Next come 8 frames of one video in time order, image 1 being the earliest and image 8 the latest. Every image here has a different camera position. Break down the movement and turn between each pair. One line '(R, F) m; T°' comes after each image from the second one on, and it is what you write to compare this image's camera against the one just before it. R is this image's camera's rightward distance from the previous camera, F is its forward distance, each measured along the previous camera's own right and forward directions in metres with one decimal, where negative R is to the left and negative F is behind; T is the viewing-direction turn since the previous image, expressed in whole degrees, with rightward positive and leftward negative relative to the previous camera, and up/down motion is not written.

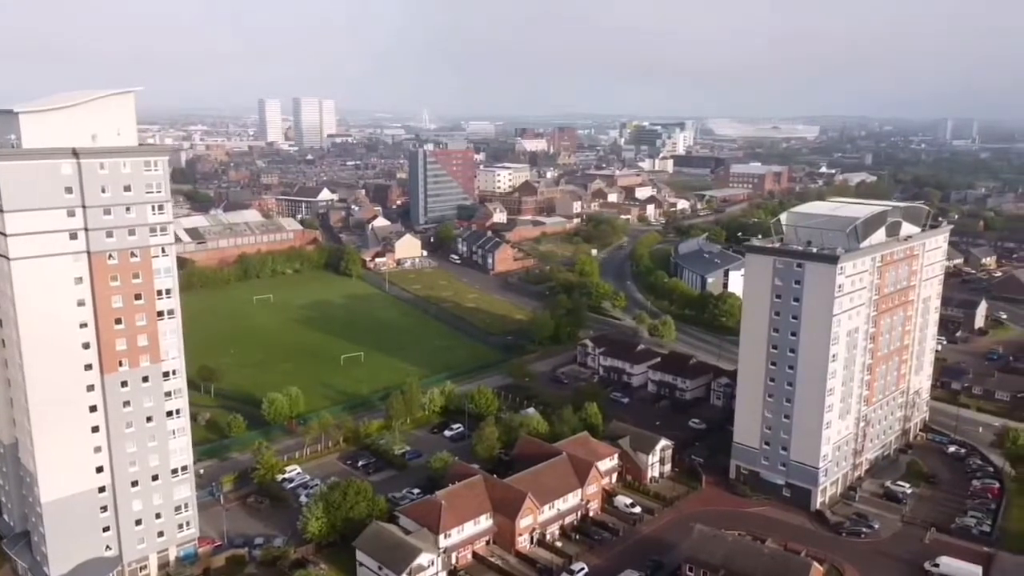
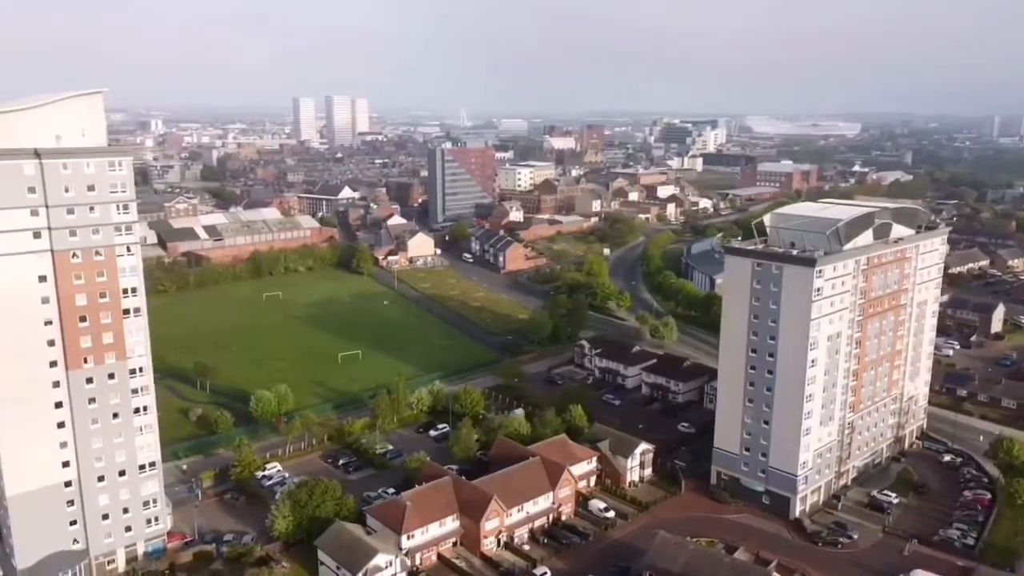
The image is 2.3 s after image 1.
(+2.2, +0.2) m; -3°
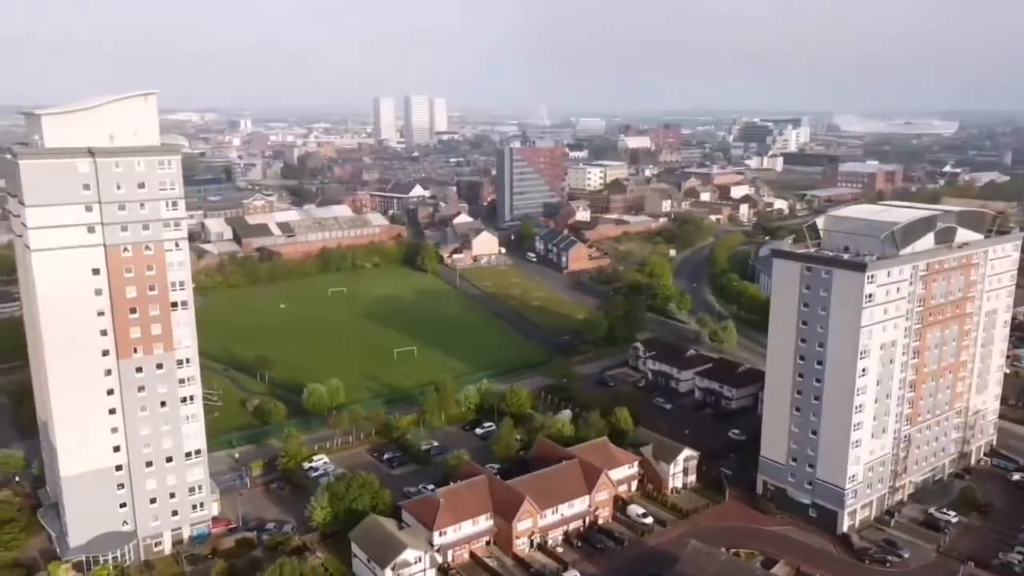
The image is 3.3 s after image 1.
(+1.3, +0.2) m; -6°
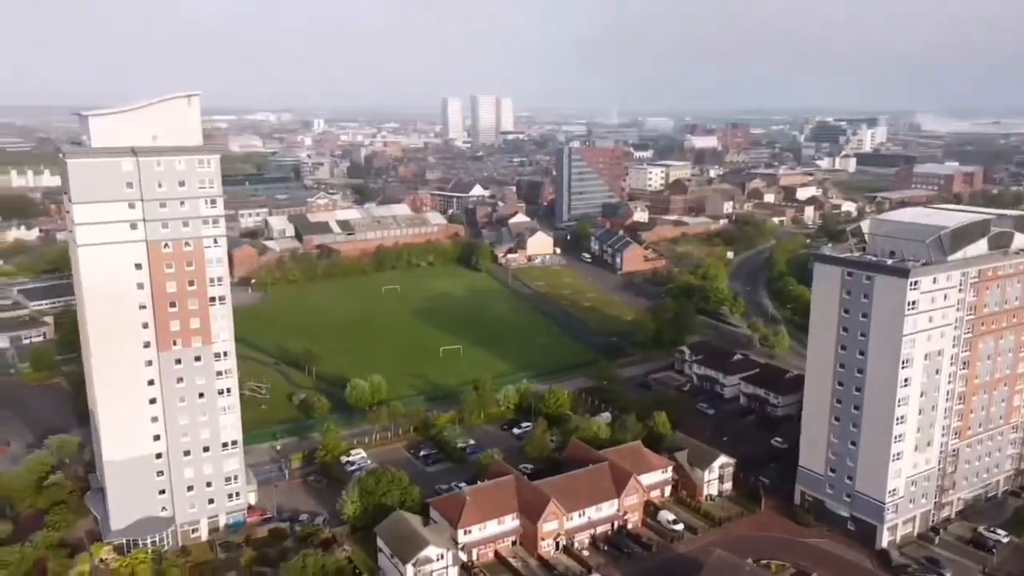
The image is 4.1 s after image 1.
(+1.2, +0.1) m; -5°
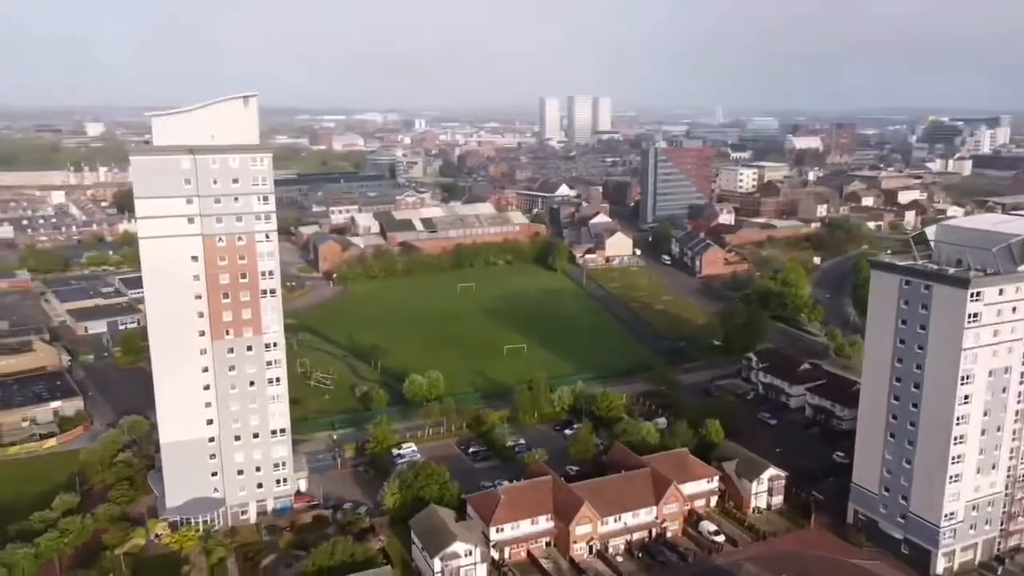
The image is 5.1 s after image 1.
(+1.9, +0.1) m; -7°
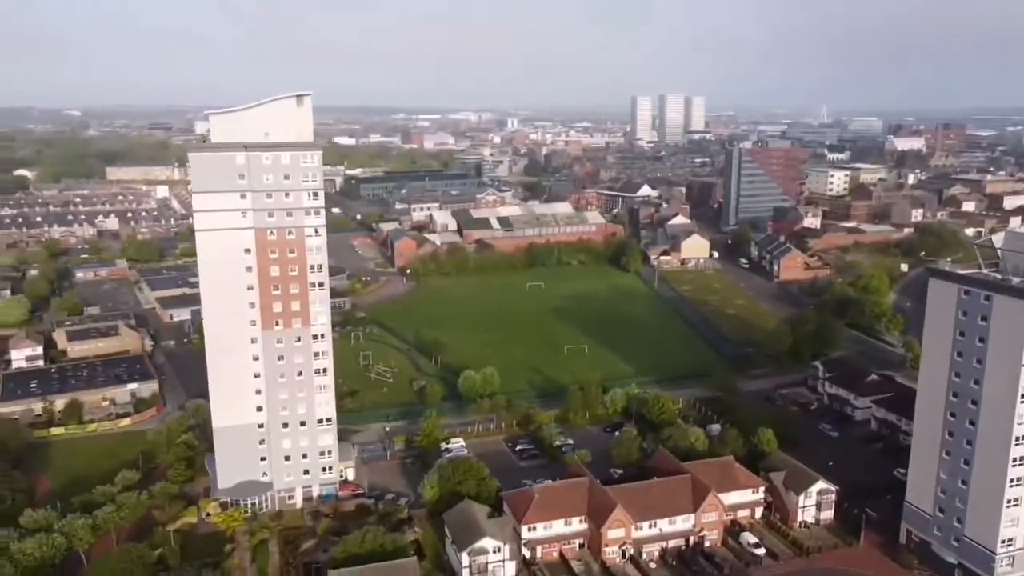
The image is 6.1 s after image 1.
(+1.7, +0.1) m; -7°
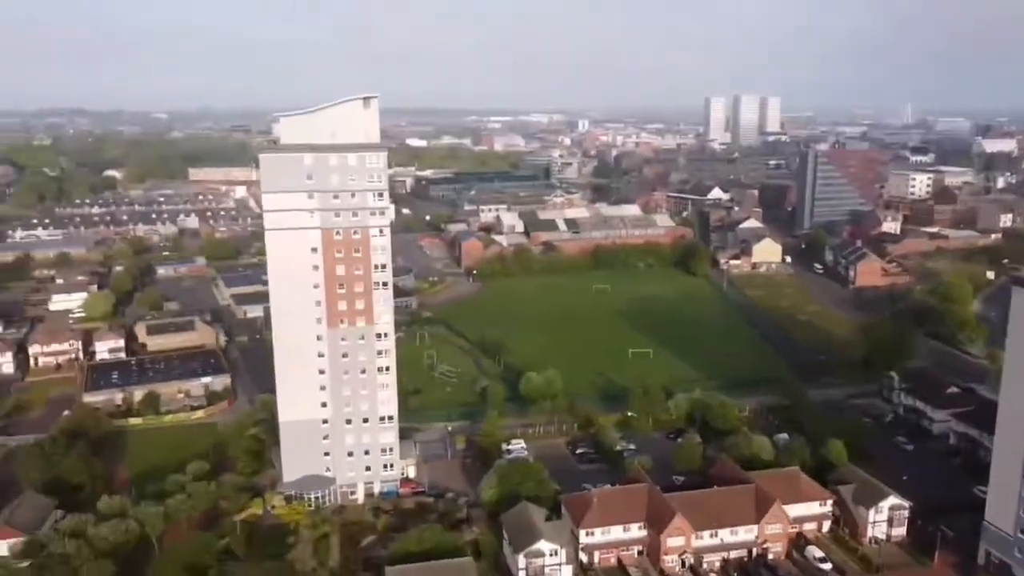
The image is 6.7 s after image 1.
(+0.2, +0.1) m; -5°
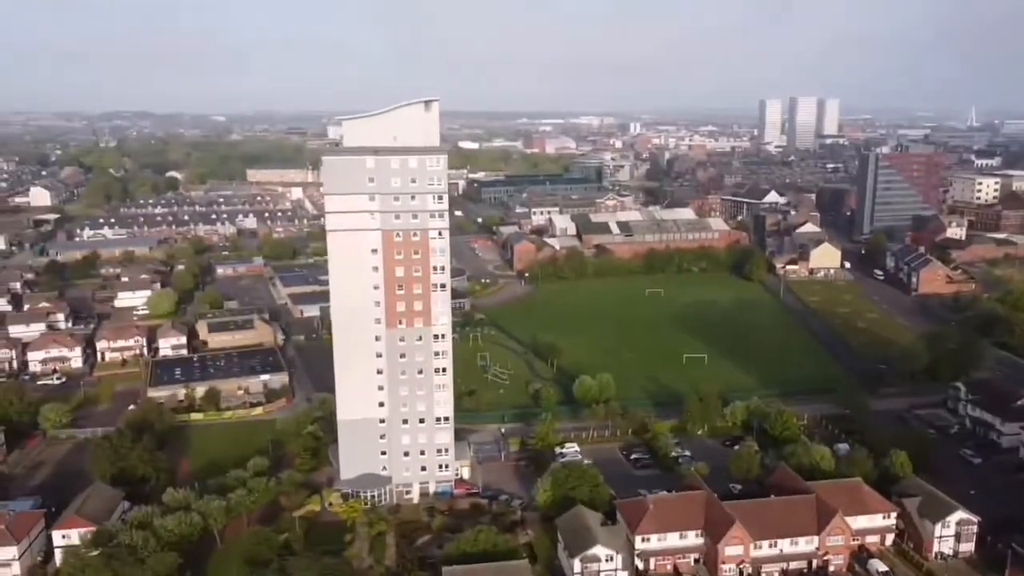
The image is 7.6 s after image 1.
(-0.3, 0.0) m; -3°
